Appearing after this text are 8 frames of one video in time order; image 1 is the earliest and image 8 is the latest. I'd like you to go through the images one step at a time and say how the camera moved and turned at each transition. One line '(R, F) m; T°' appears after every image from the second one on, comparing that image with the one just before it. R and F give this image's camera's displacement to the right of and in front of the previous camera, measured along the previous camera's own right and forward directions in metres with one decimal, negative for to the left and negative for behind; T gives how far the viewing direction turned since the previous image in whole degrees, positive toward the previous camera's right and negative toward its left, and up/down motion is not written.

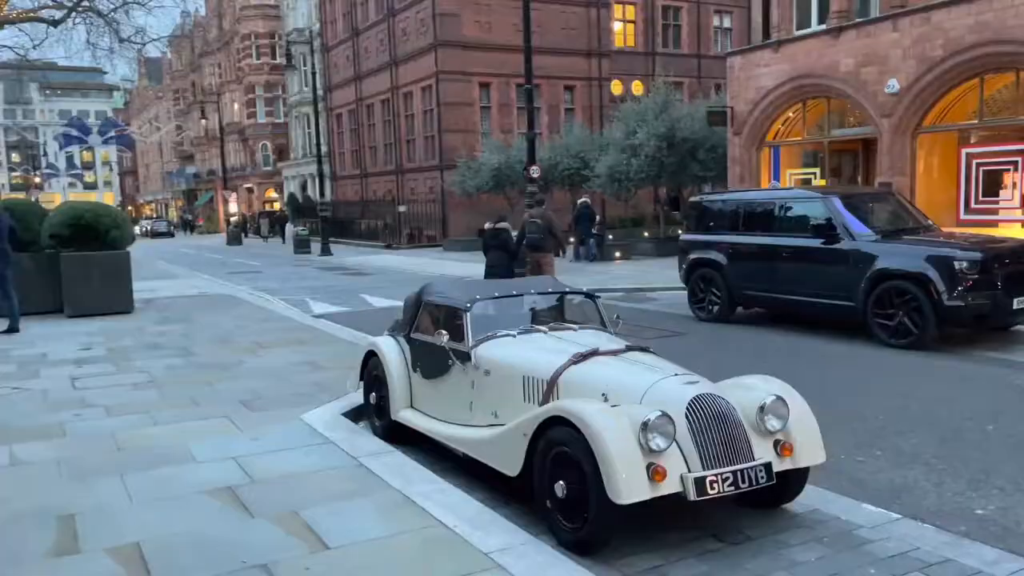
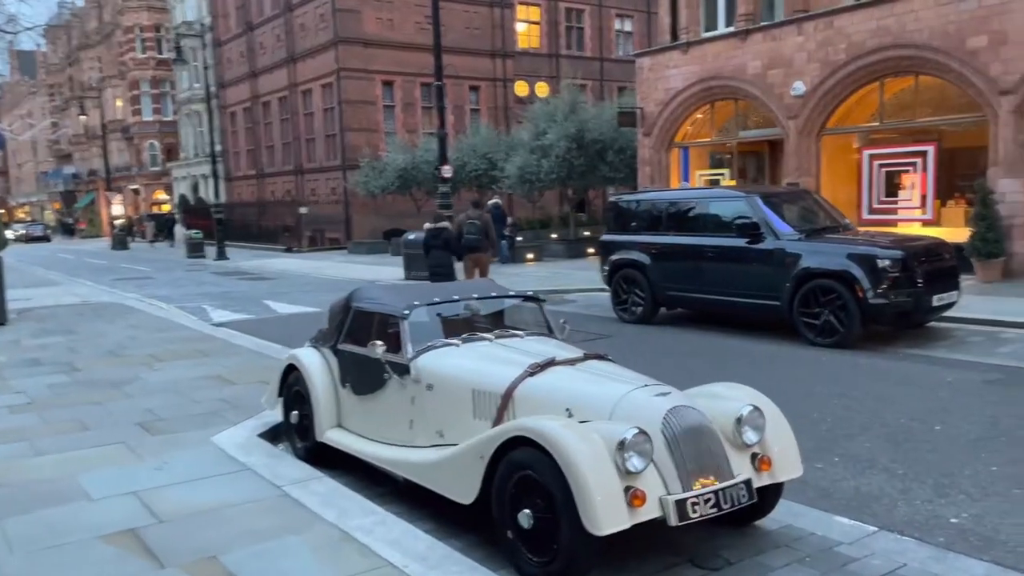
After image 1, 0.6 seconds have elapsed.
(-0.3, +0.5) m; +7°
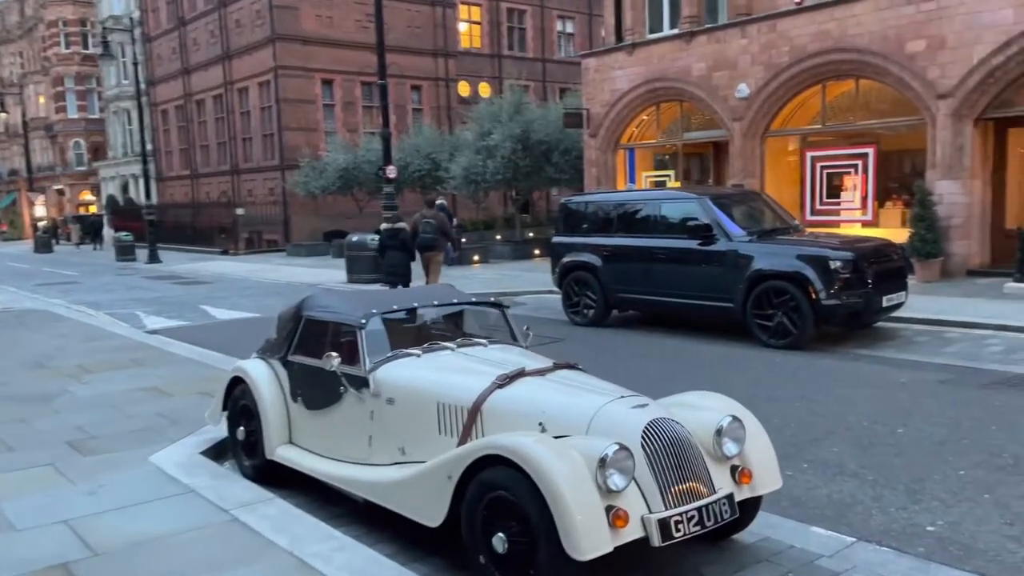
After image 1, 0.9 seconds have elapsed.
(-0.1, +0.3) m; +4°
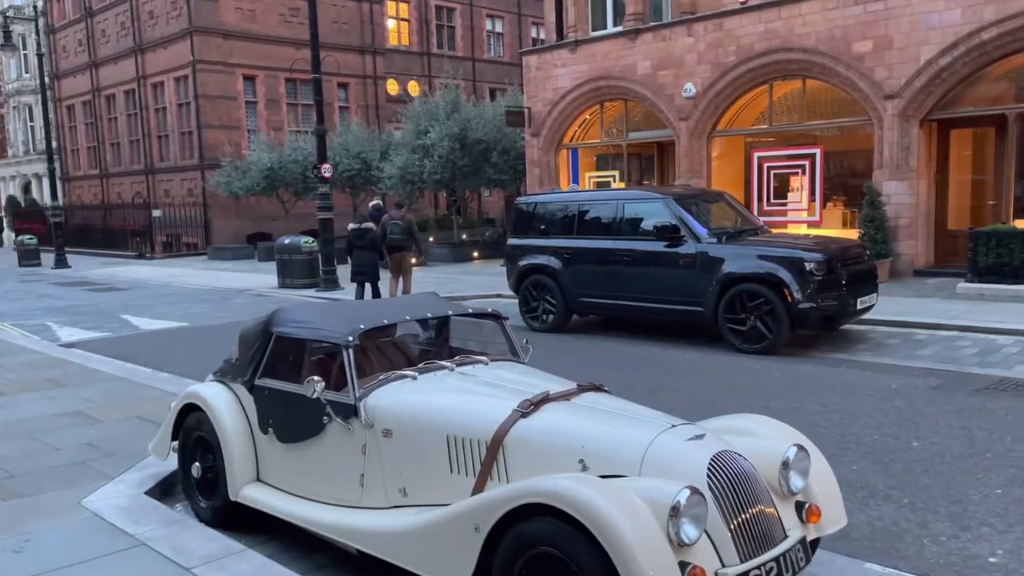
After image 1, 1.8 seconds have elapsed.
(-0.5, +0.6) m; +5°
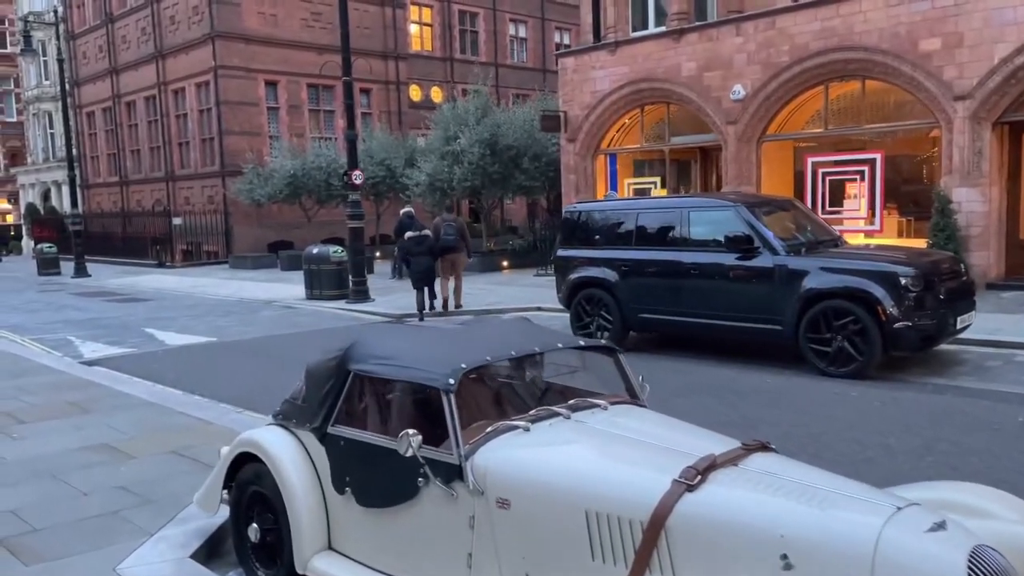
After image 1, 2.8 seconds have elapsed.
(-0.5, +0.8) m; -1°
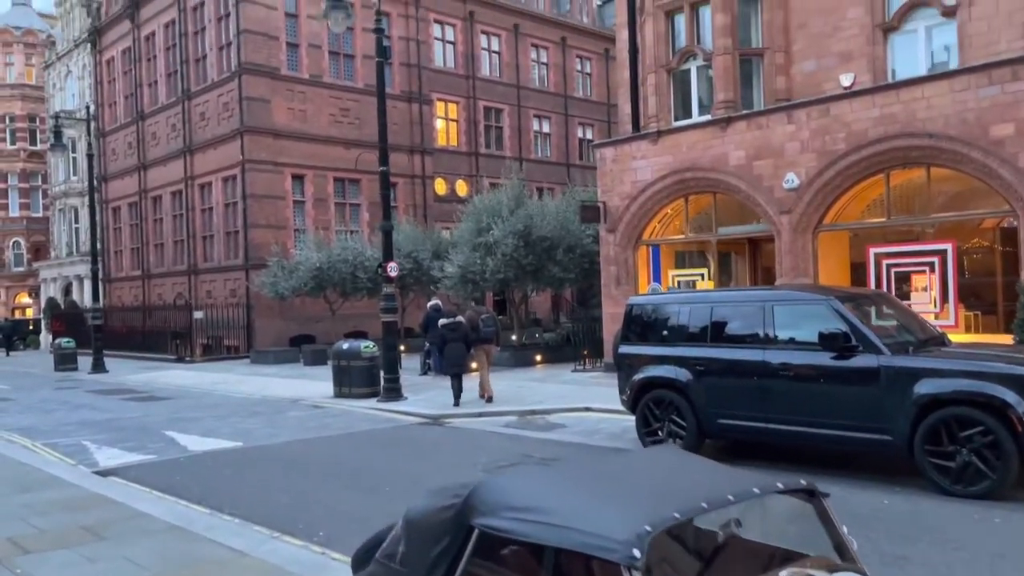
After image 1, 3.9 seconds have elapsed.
(-0.6, +0.9) m; -1°
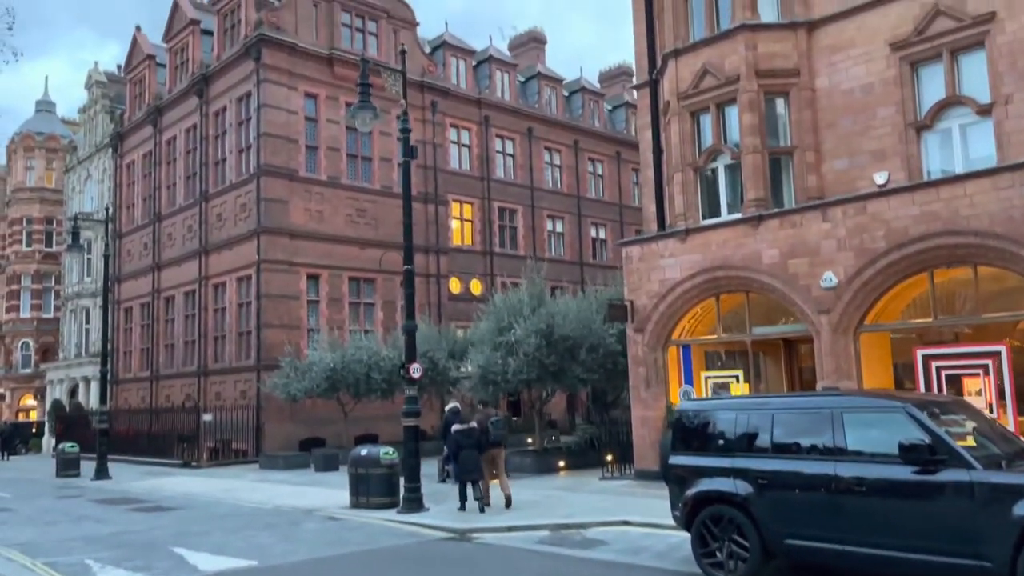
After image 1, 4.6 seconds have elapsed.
(-0.4, +0.6) m; 0°
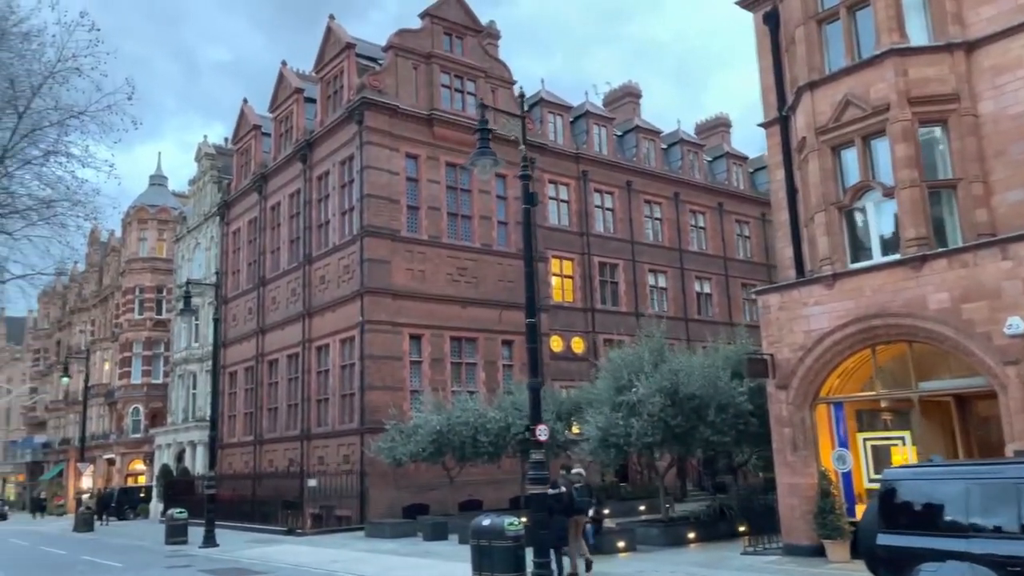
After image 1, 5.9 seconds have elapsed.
(-0.8, +1.1) m; -6°
